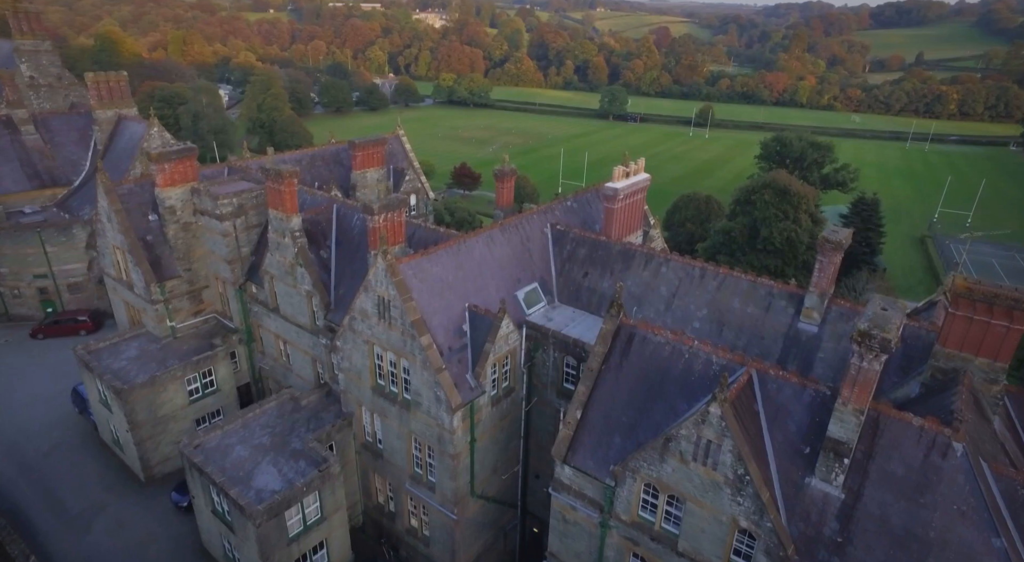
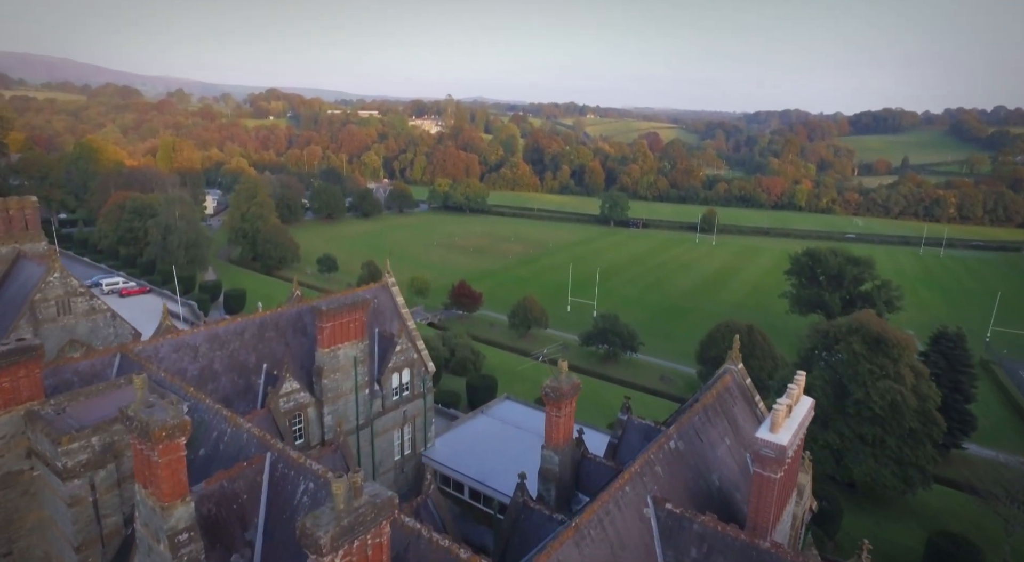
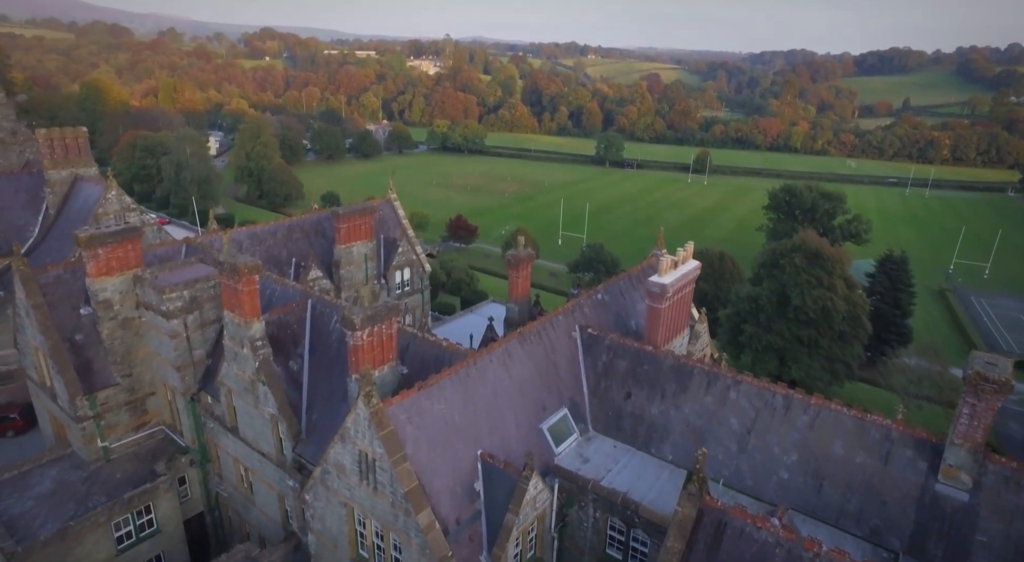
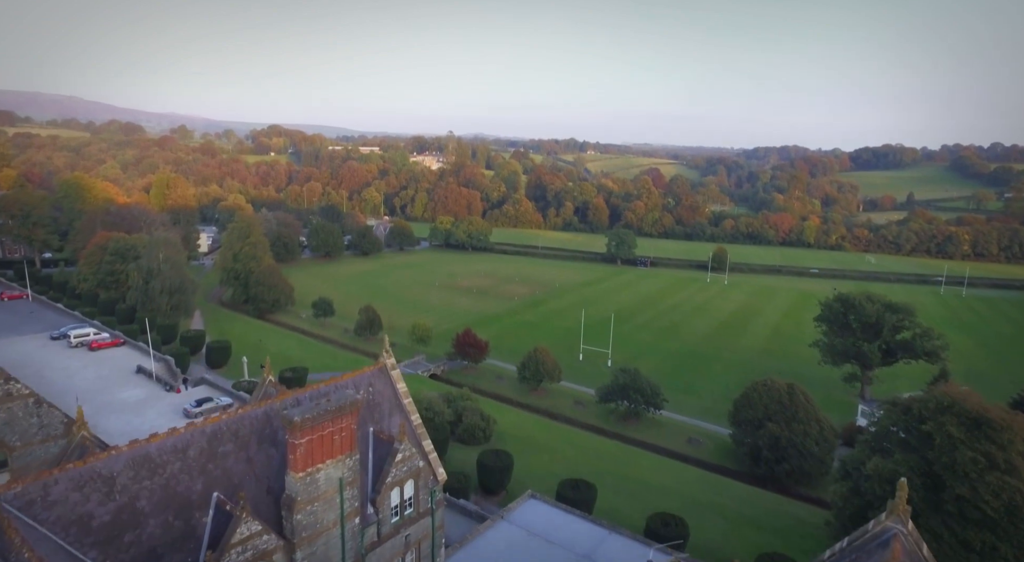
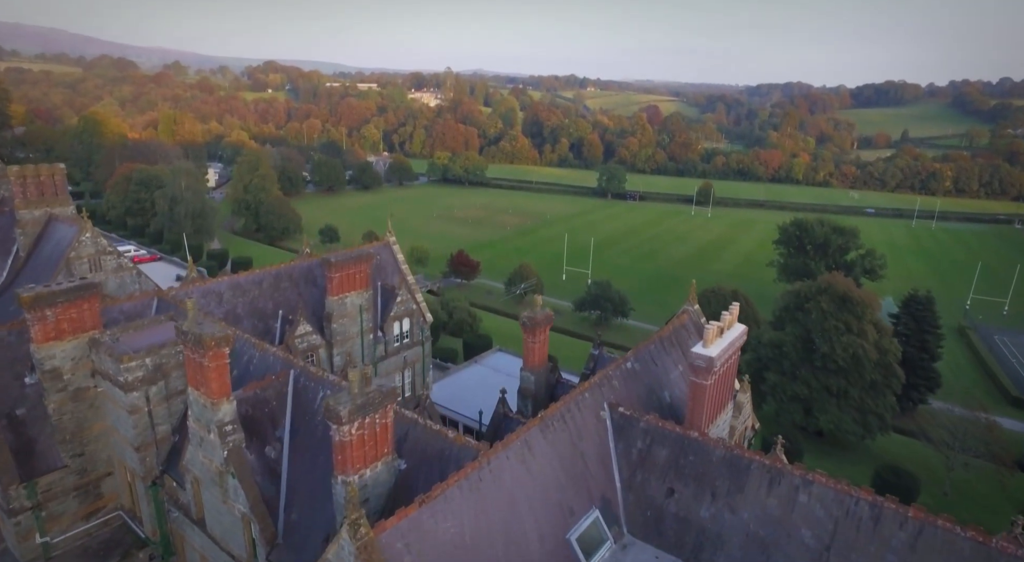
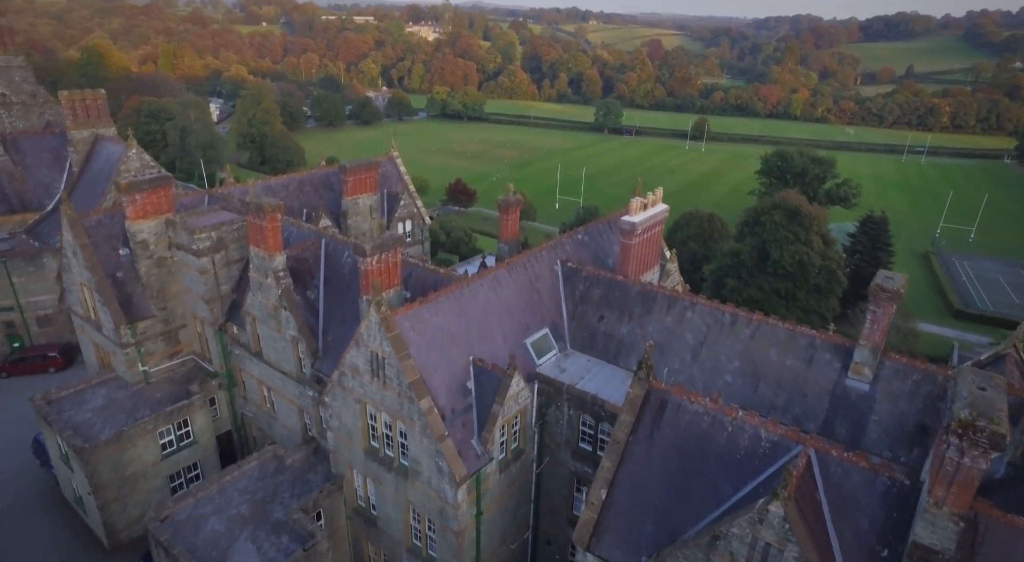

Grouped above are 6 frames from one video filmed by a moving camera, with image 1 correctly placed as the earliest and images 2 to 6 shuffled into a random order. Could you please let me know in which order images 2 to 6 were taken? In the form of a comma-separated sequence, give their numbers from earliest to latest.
6, 3, 5, 2, 4
